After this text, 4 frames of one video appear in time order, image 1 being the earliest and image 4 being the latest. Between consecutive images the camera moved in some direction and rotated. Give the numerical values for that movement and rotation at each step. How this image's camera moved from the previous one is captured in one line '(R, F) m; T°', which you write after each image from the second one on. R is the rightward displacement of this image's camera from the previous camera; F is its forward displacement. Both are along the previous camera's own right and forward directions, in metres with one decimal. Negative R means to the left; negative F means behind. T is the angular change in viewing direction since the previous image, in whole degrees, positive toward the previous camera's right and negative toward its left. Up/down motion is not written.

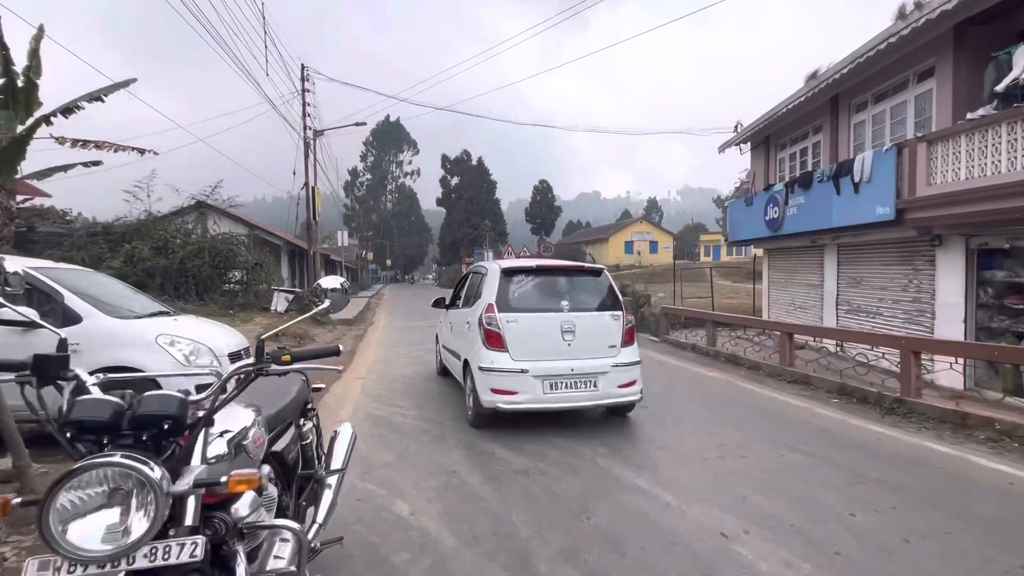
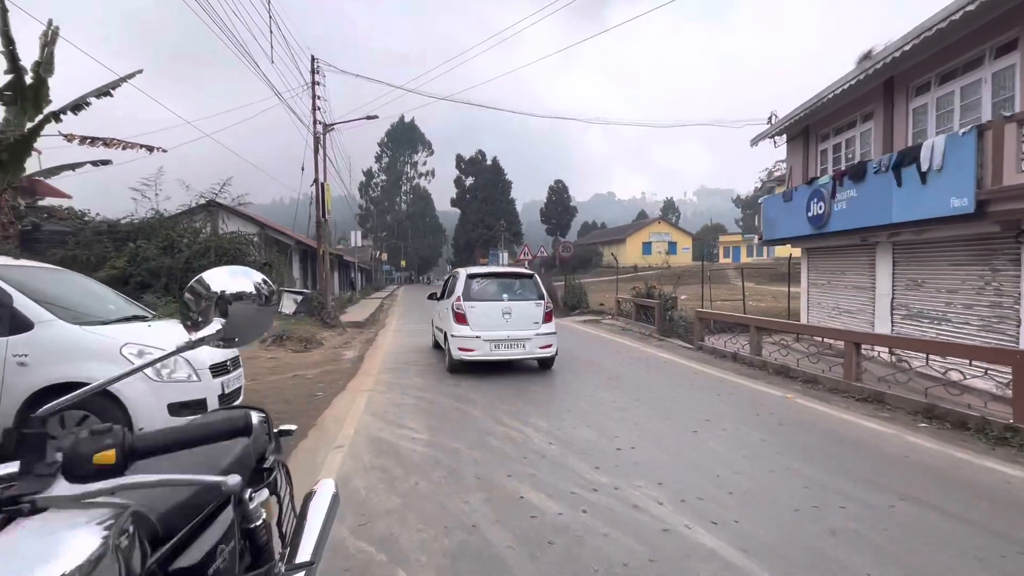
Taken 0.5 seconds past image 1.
(-0.2, +1.0) m; -2°
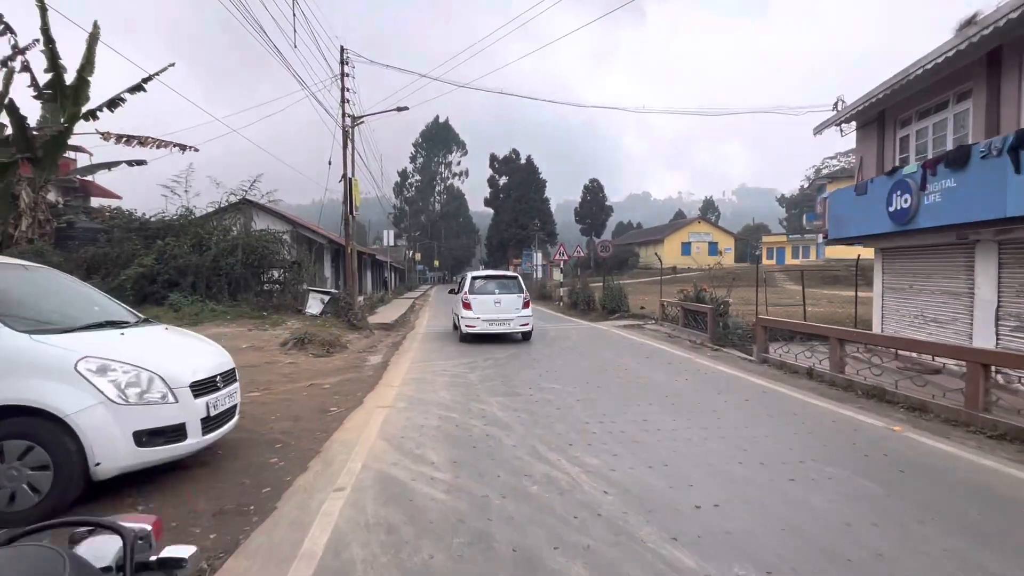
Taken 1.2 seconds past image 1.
(-0.1, +1.2) m; -4°
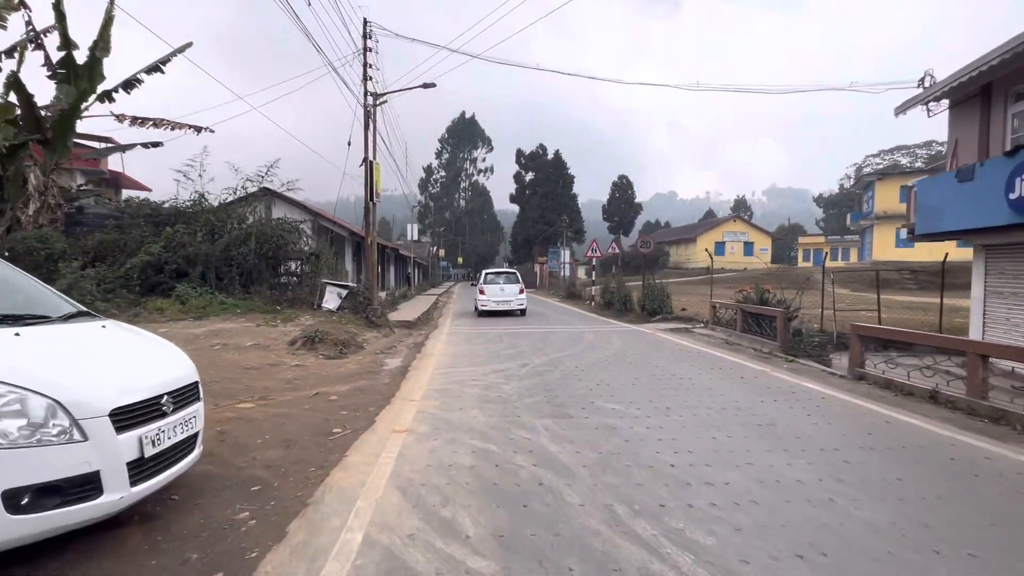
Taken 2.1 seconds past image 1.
(-0.4, +1.7) m; -3°
